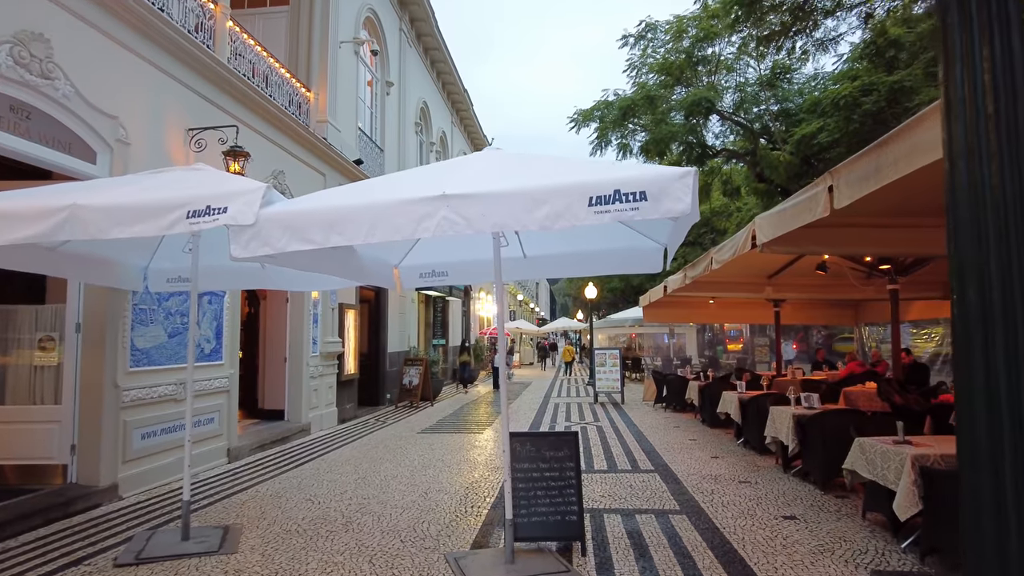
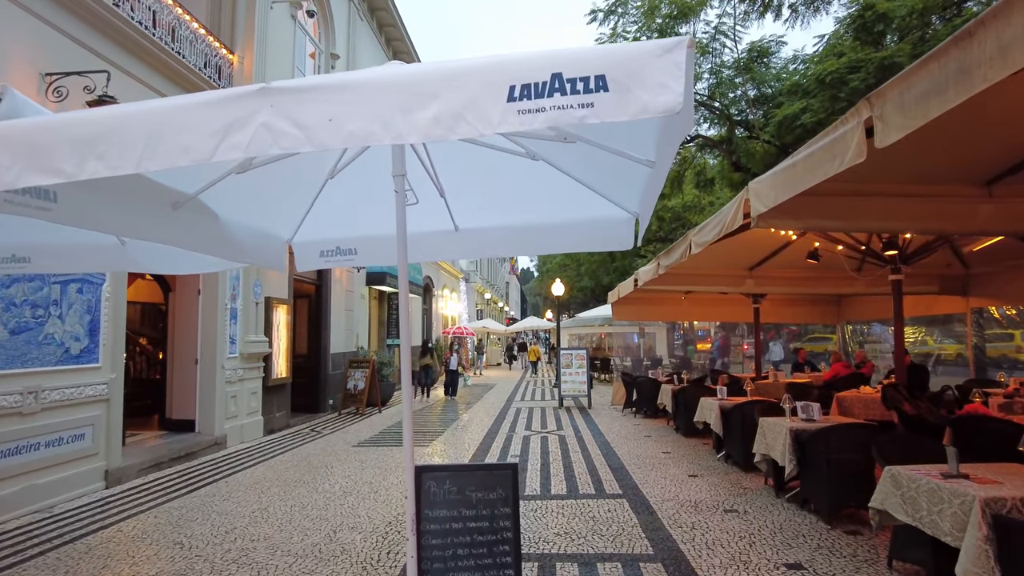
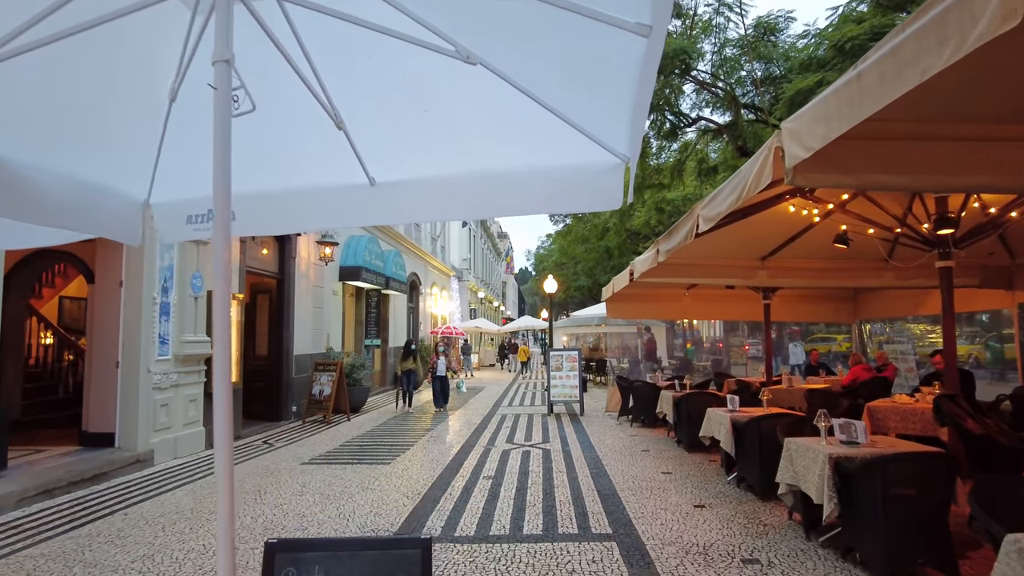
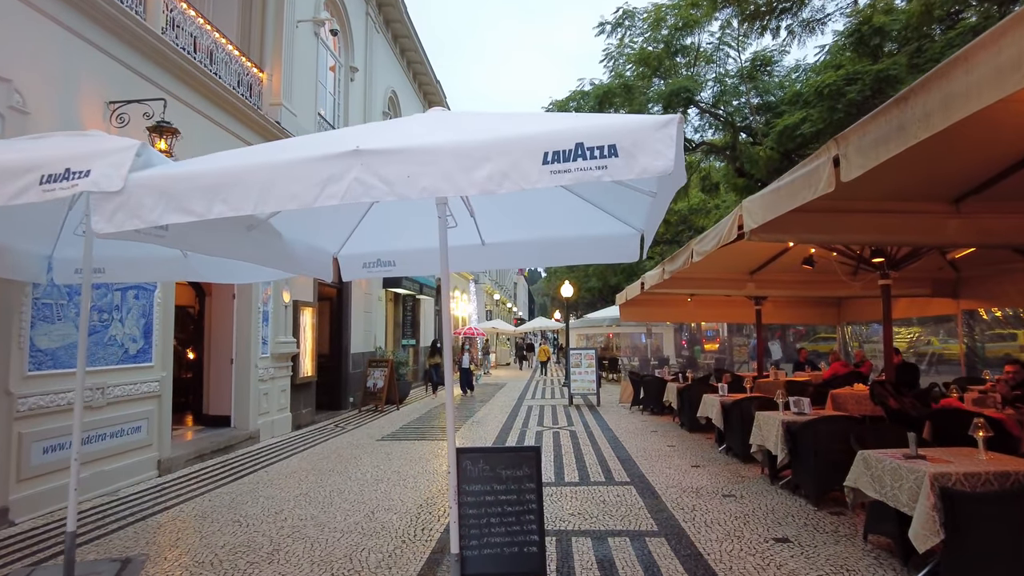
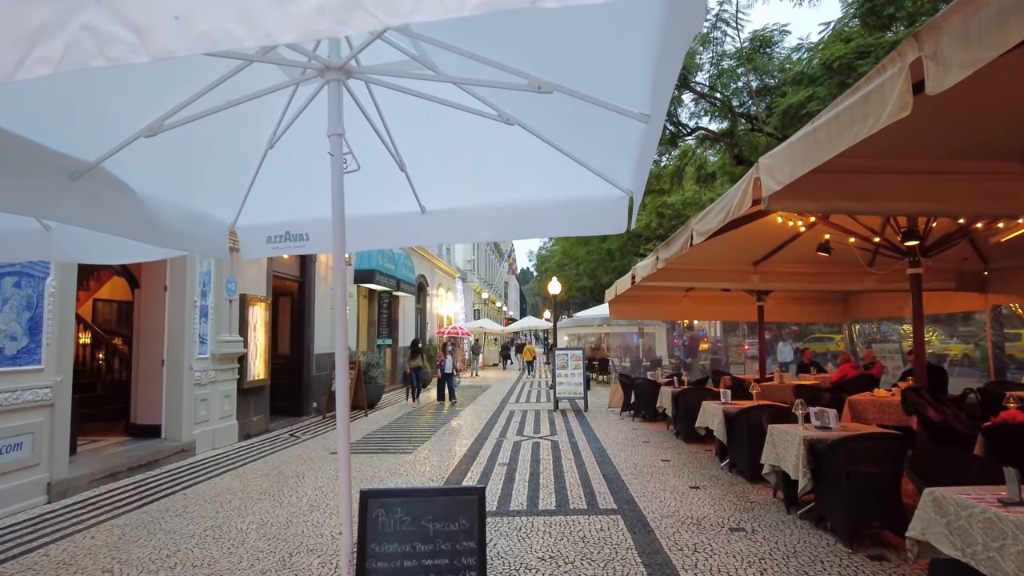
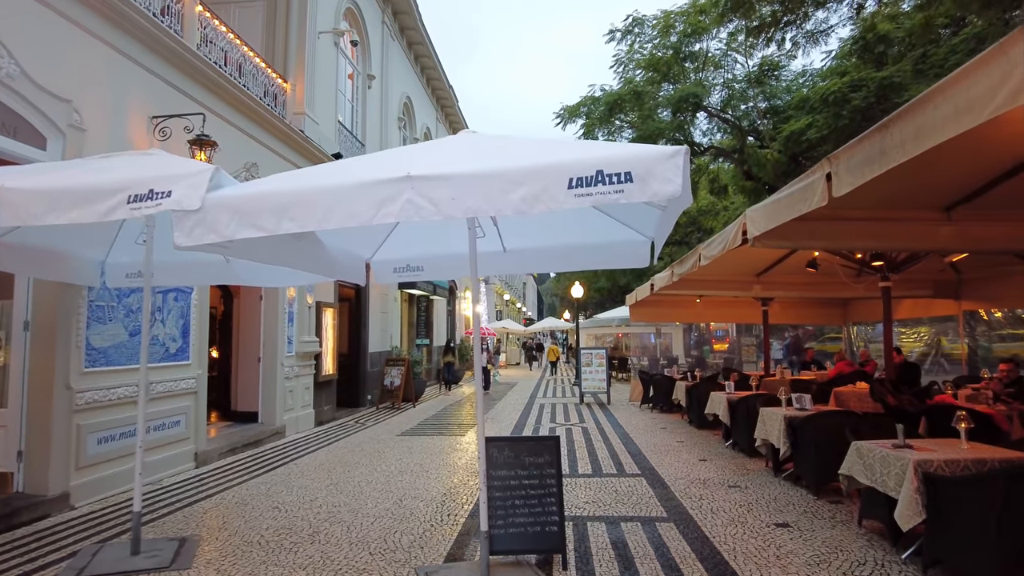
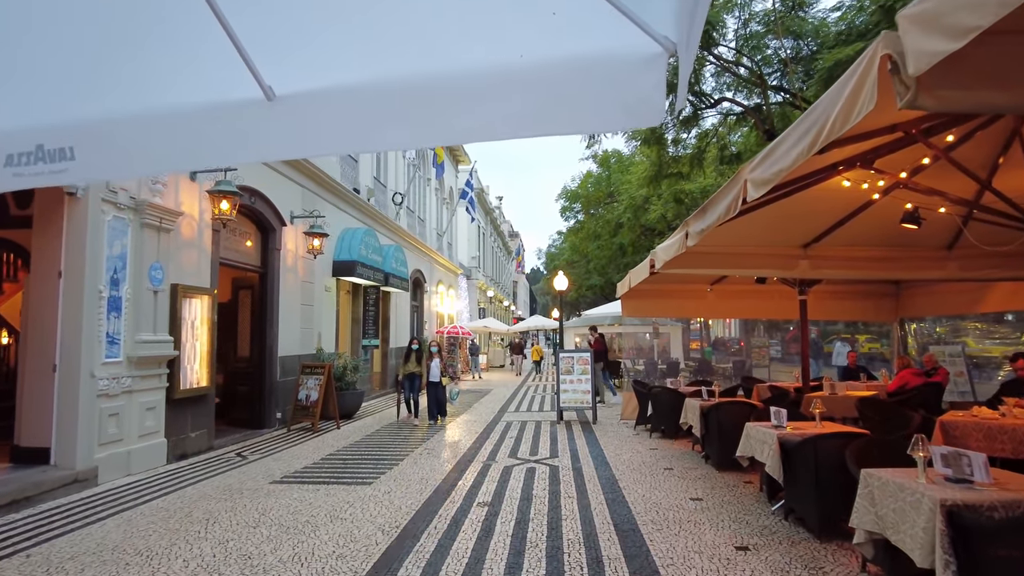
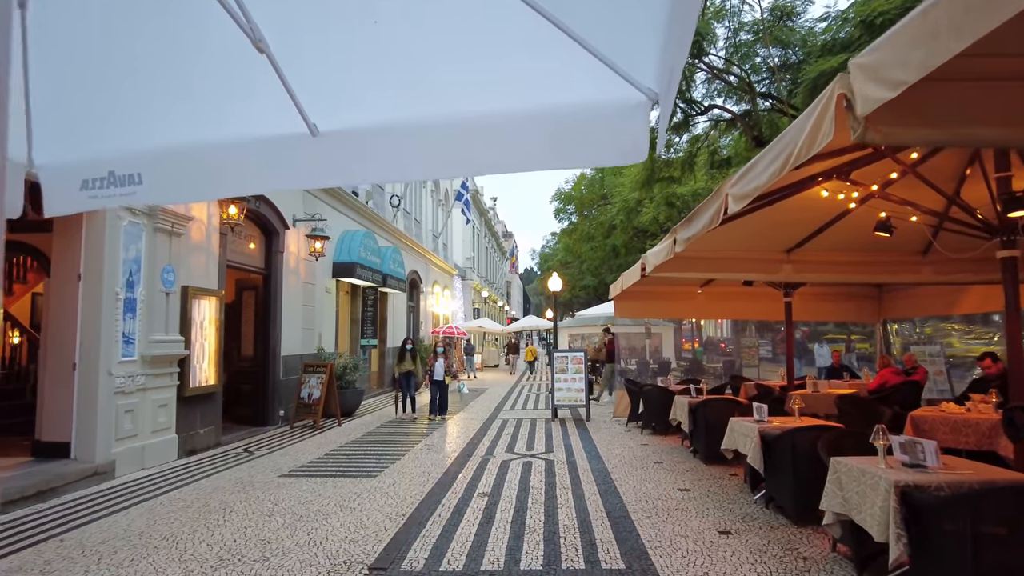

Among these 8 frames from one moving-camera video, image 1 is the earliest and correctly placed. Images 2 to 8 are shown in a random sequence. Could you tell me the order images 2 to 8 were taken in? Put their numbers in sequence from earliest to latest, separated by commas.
6, 4, 2, 5, 3, 8, 7
